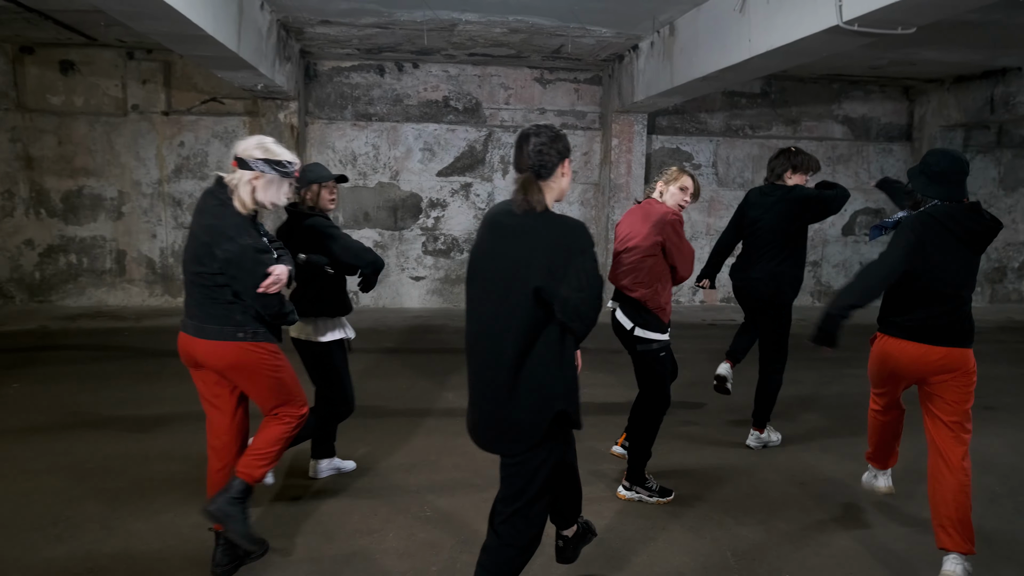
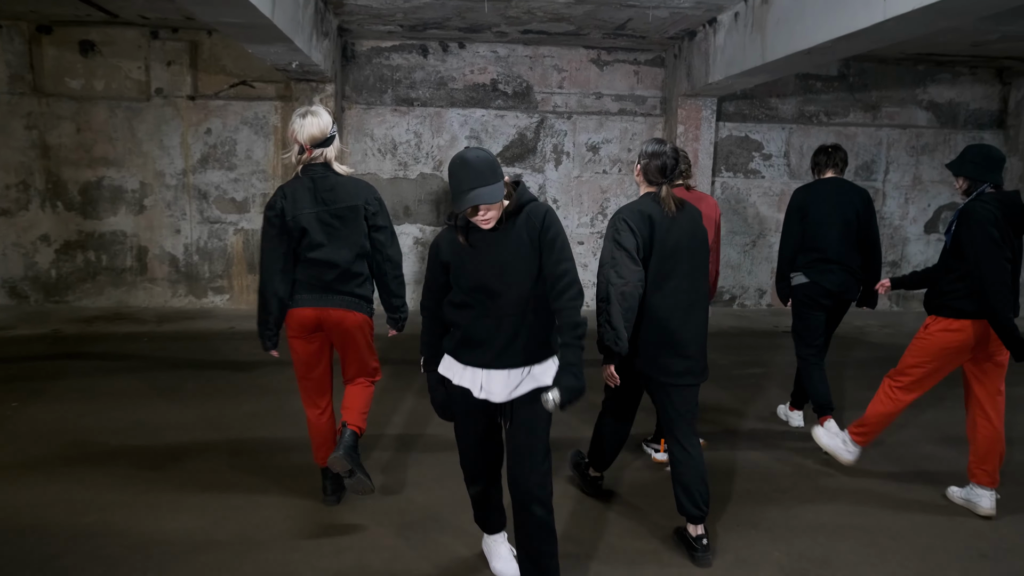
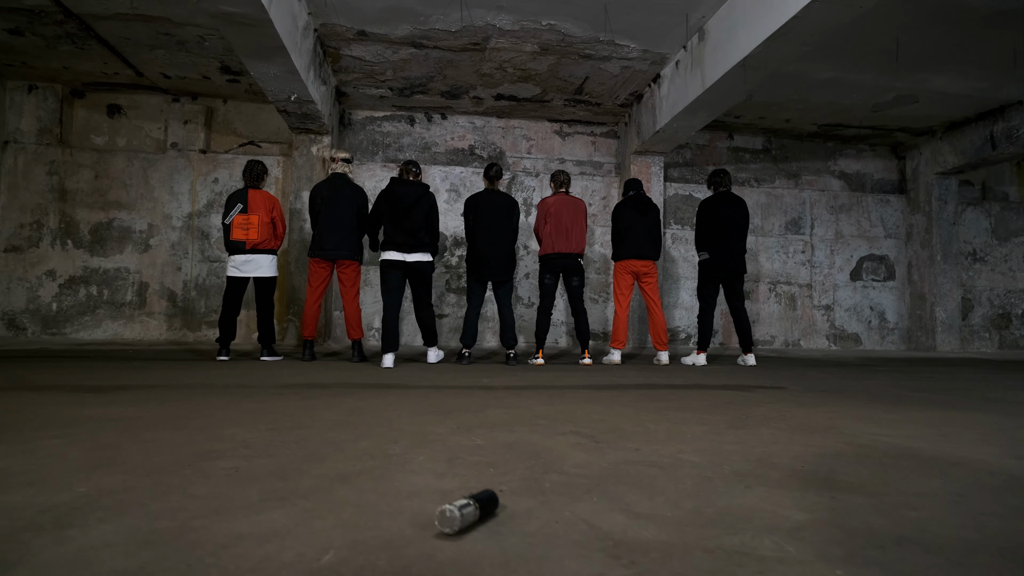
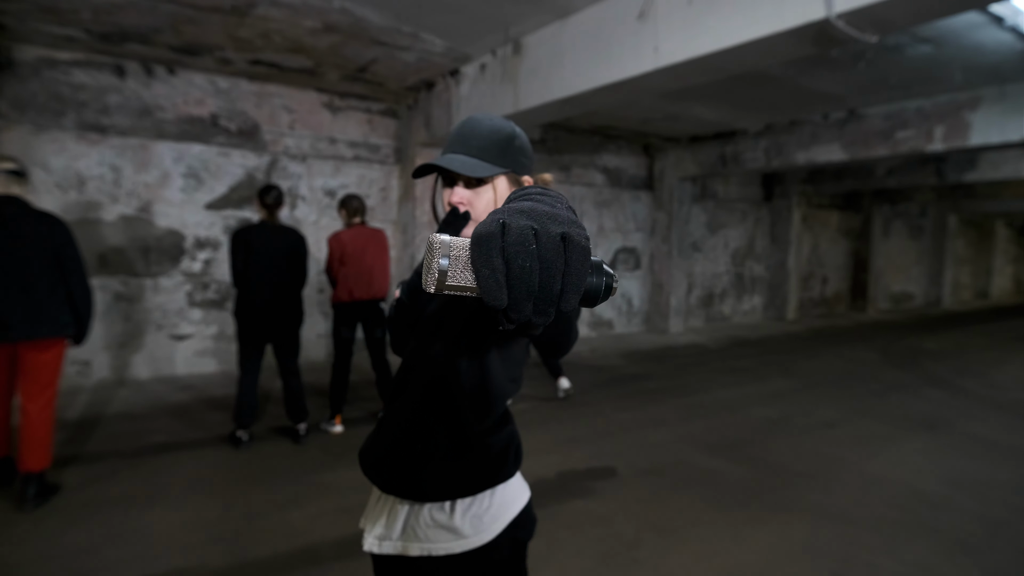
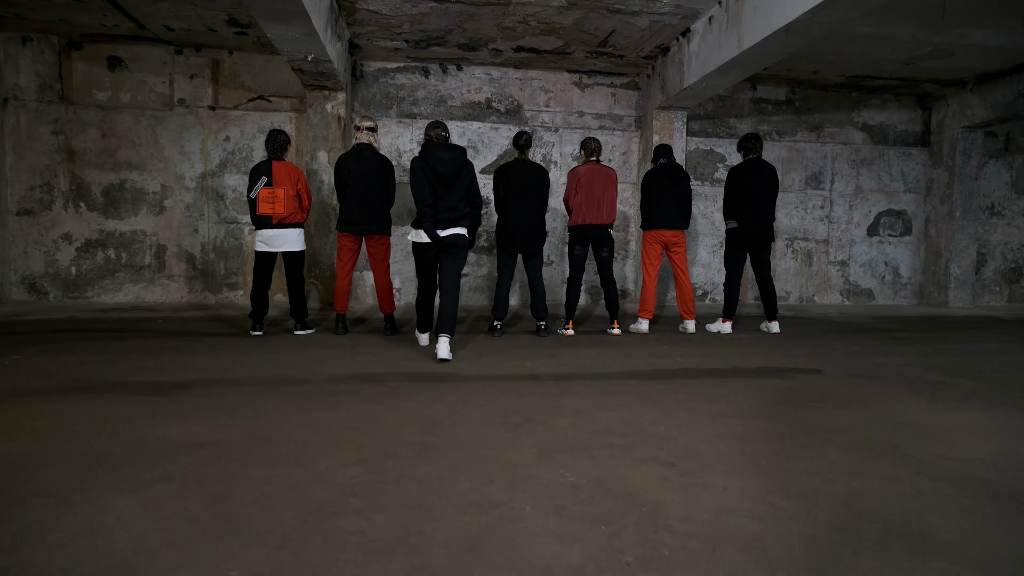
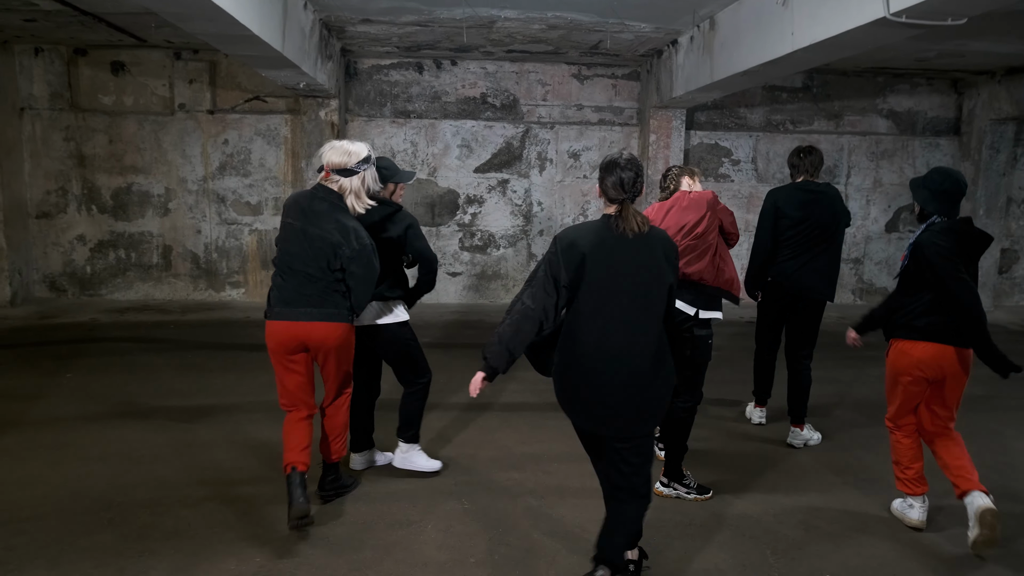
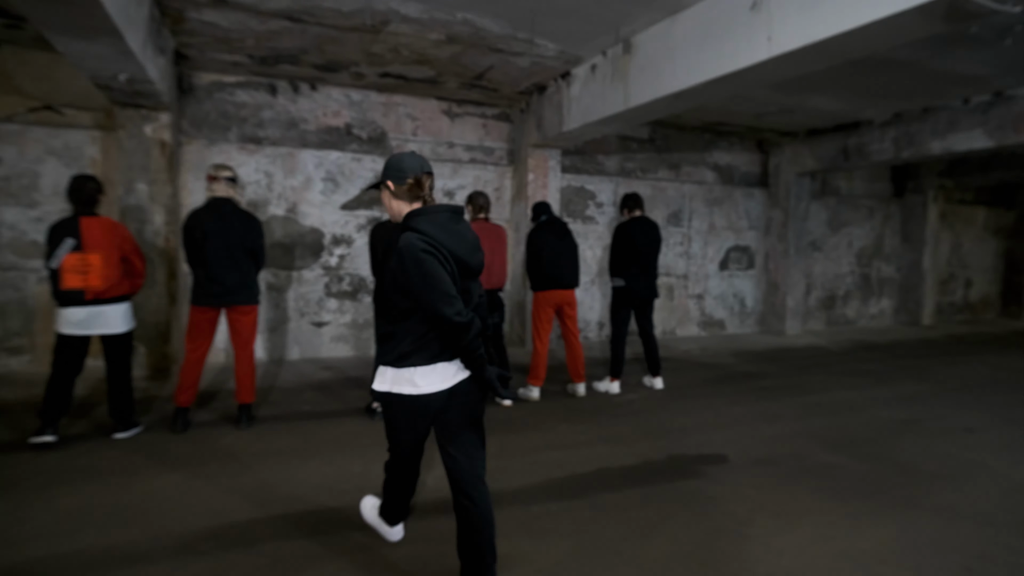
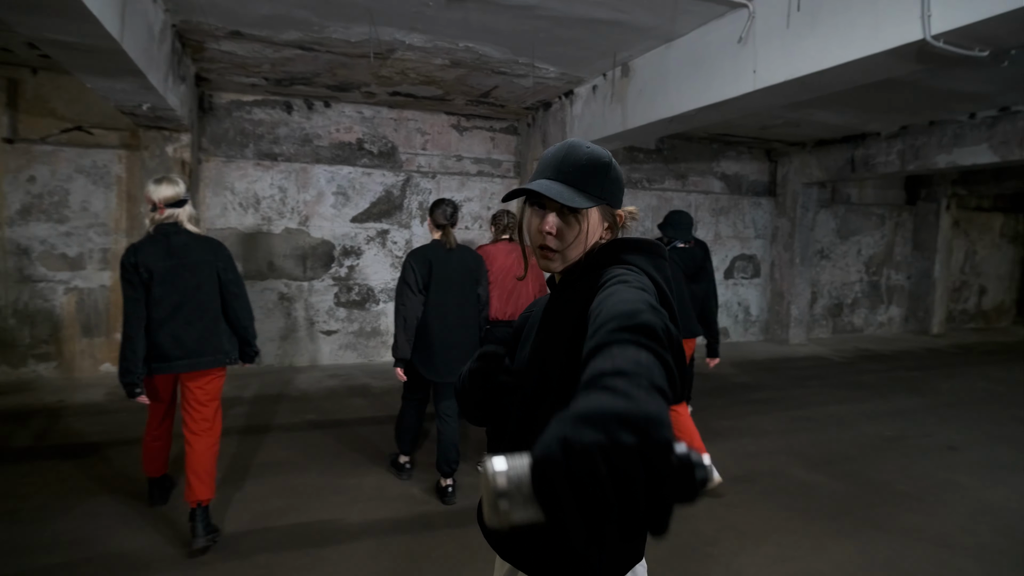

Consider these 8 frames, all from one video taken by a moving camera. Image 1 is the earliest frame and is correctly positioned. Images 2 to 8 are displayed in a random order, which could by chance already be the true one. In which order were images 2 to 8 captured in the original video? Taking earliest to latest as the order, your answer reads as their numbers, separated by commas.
6, 2, 8, 4, 7, 5, 3
